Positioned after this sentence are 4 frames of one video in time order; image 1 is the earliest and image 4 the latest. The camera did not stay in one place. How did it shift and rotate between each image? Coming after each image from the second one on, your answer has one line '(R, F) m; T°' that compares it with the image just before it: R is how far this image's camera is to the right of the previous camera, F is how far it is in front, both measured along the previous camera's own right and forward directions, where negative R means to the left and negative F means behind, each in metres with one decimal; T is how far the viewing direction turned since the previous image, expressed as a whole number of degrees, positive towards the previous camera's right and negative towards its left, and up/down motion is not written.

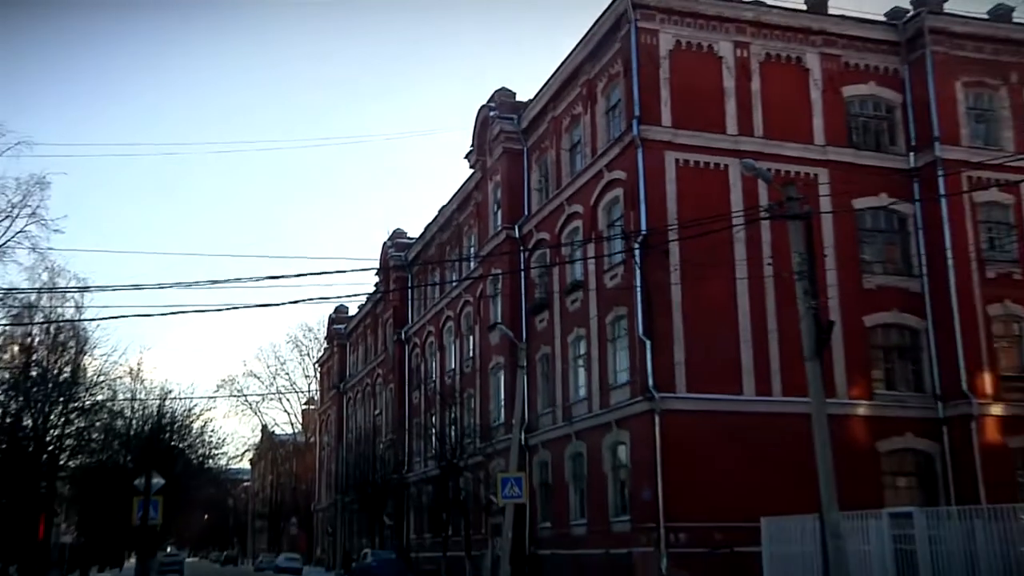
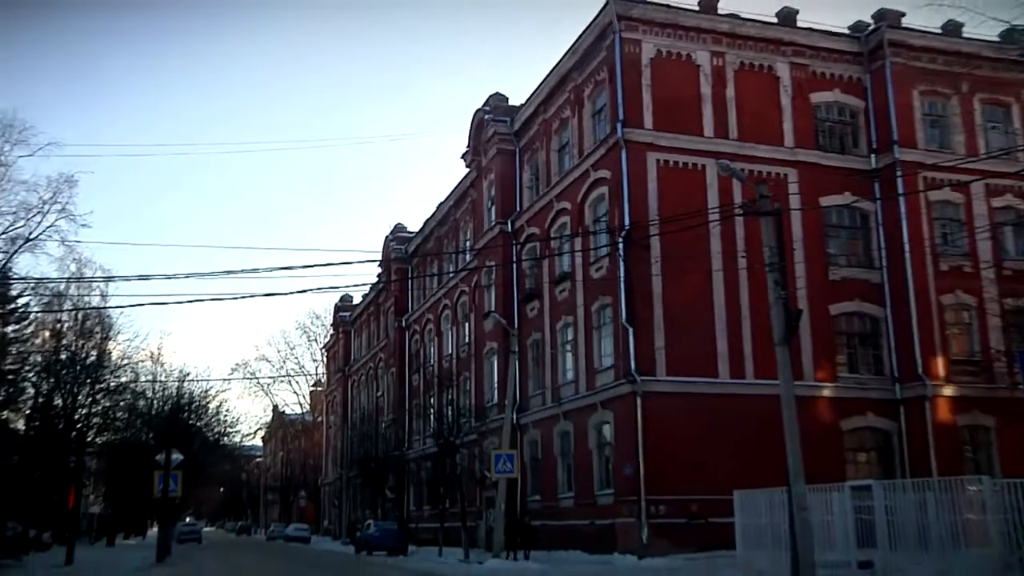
(0.0, -3.0) m; 0°
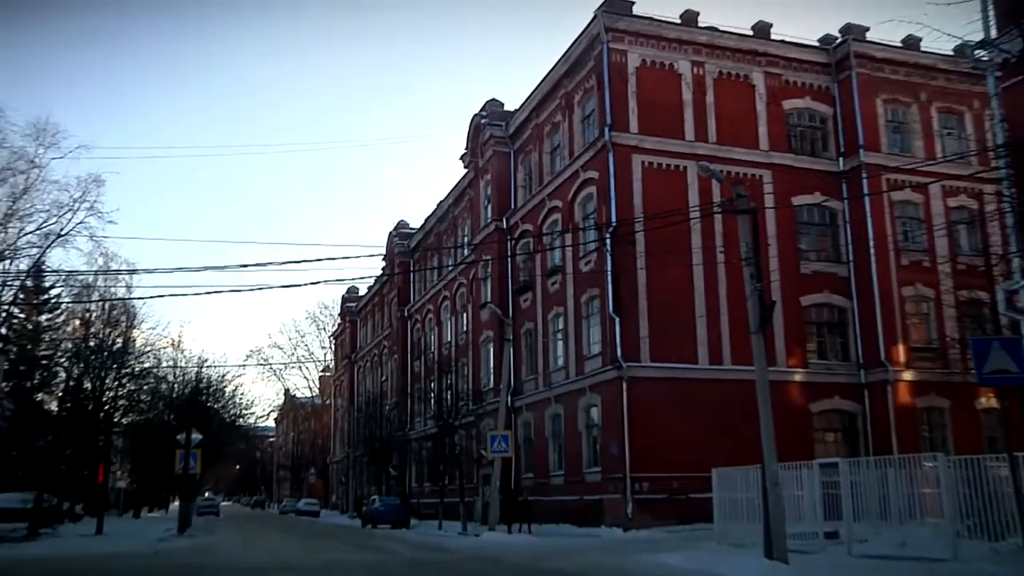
(0.0, -3.2) m; 0°
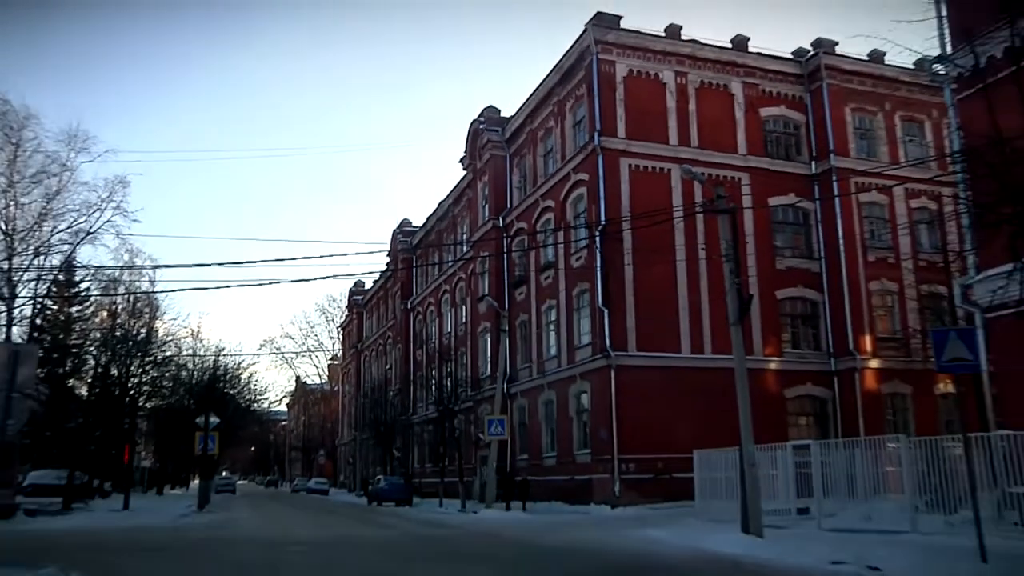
(-0.1, -3.2) m; 0°
